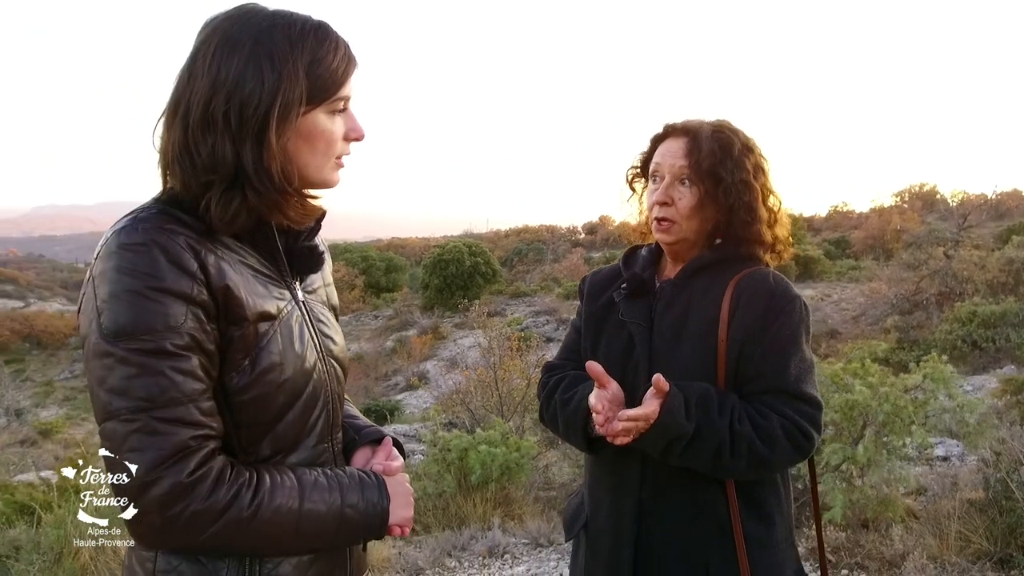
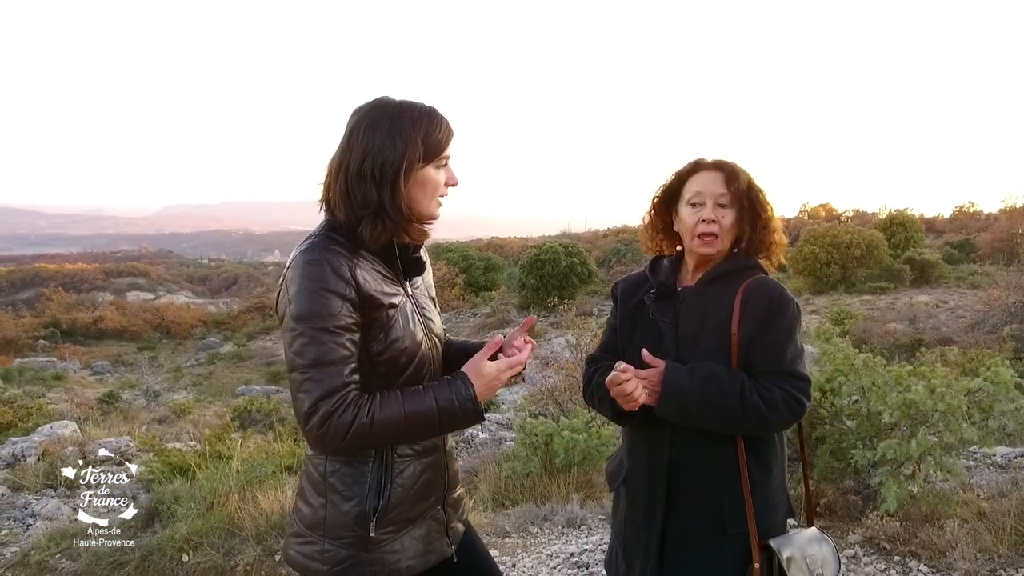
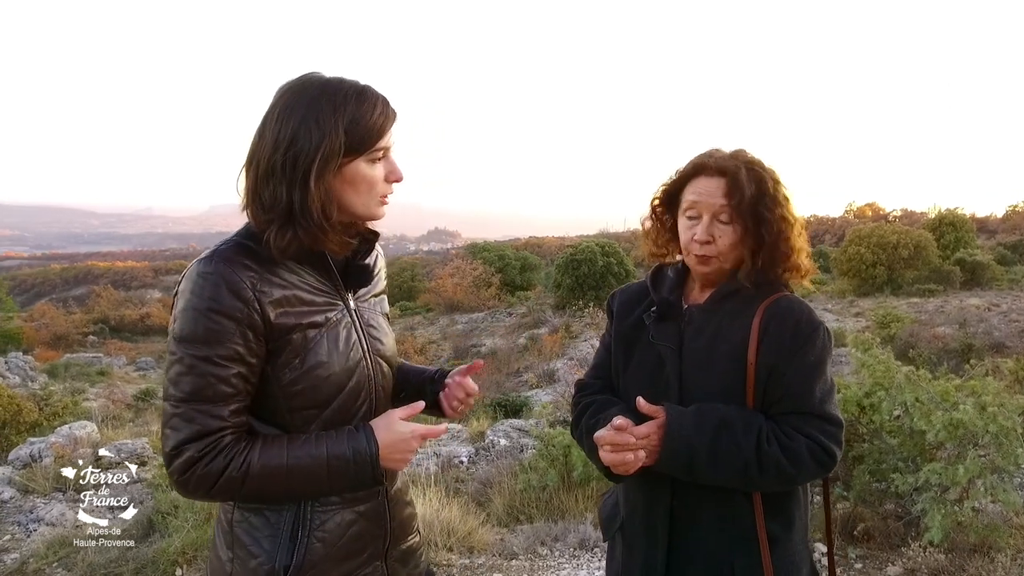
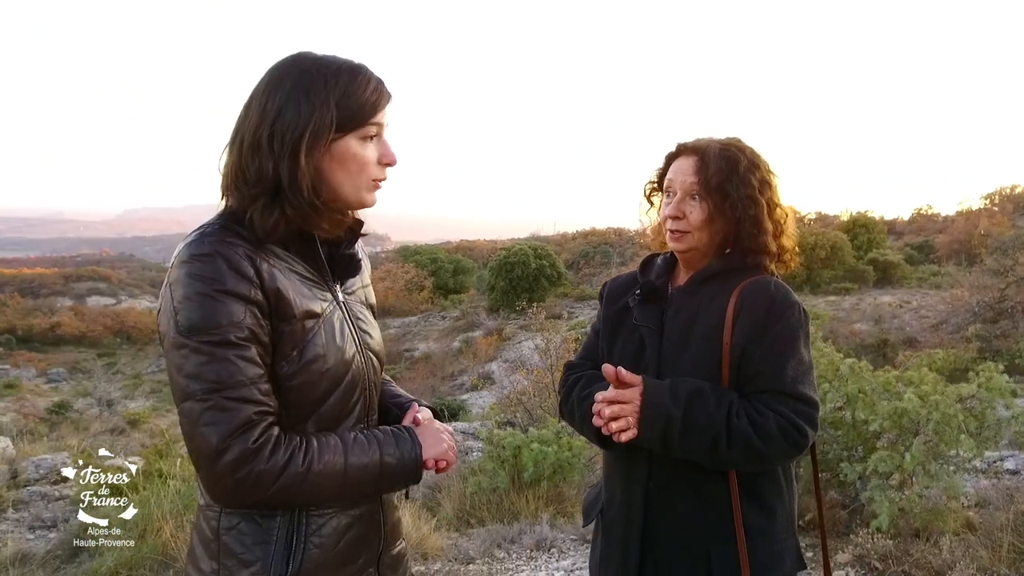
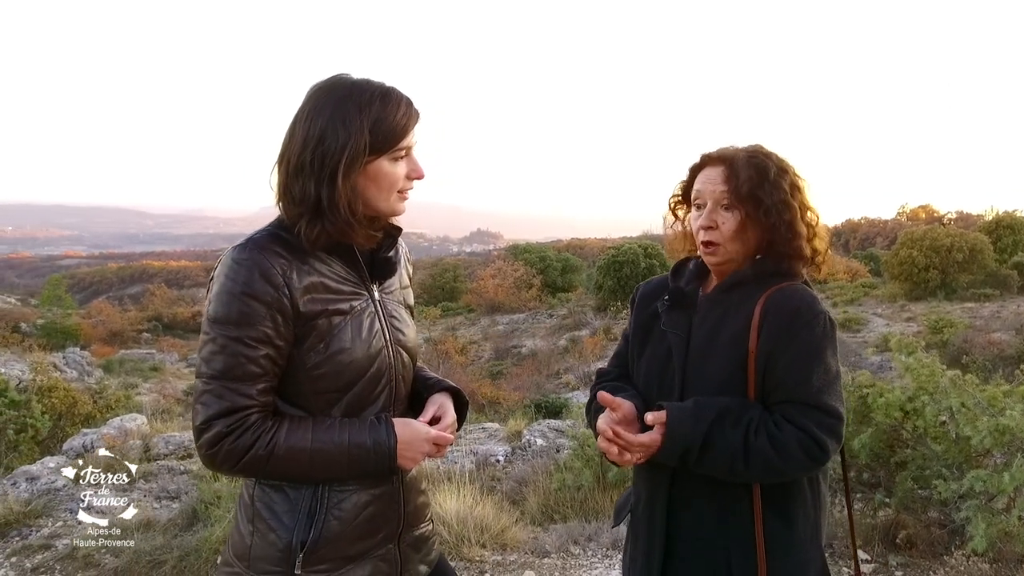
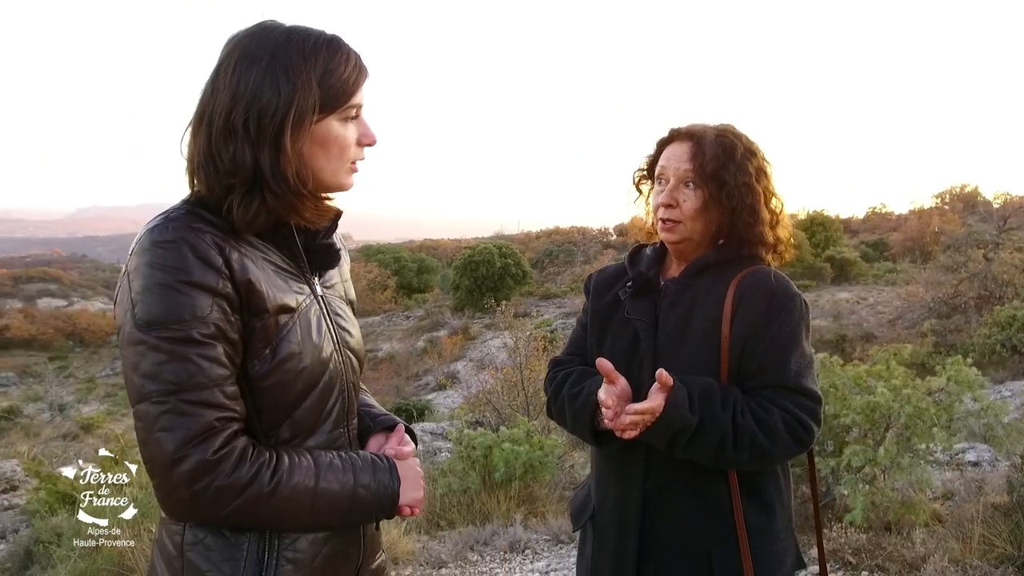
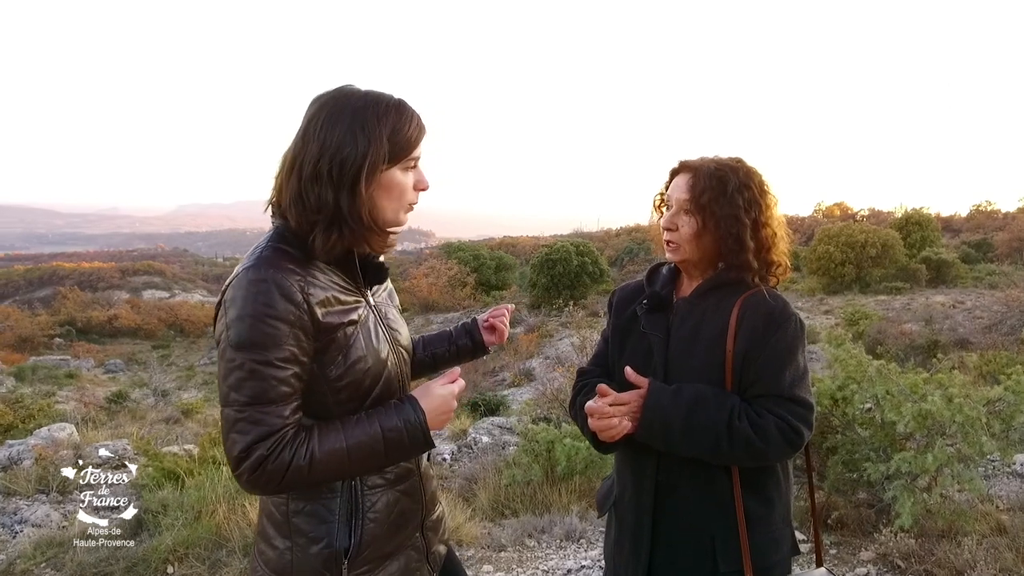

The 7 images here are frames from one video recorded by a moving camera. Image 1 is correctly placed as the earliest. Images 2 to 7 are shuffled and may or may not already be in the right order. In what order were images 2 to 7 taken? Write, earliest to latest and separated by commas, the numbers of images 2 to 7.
6, 4, 2, 7, 3, 5
